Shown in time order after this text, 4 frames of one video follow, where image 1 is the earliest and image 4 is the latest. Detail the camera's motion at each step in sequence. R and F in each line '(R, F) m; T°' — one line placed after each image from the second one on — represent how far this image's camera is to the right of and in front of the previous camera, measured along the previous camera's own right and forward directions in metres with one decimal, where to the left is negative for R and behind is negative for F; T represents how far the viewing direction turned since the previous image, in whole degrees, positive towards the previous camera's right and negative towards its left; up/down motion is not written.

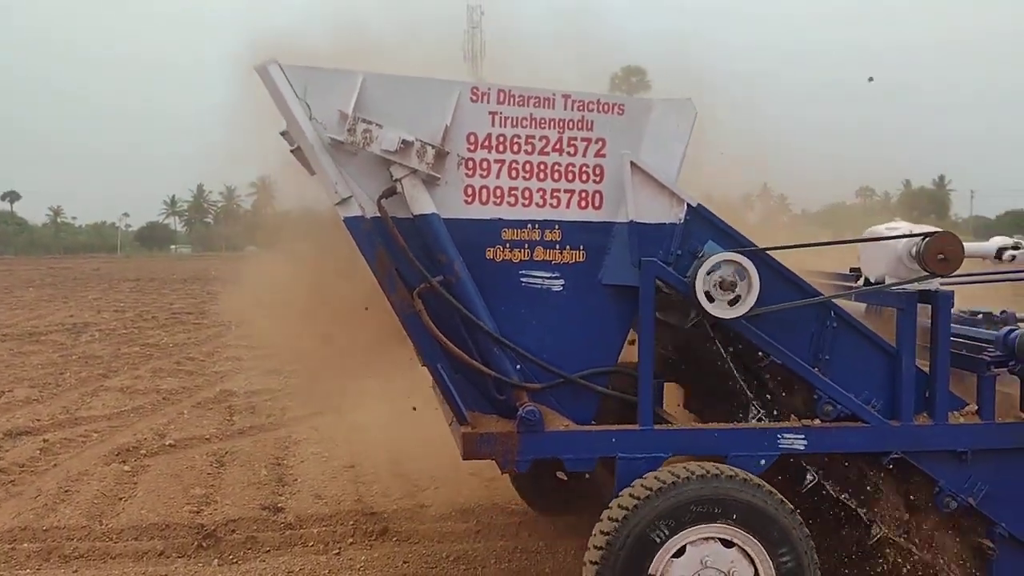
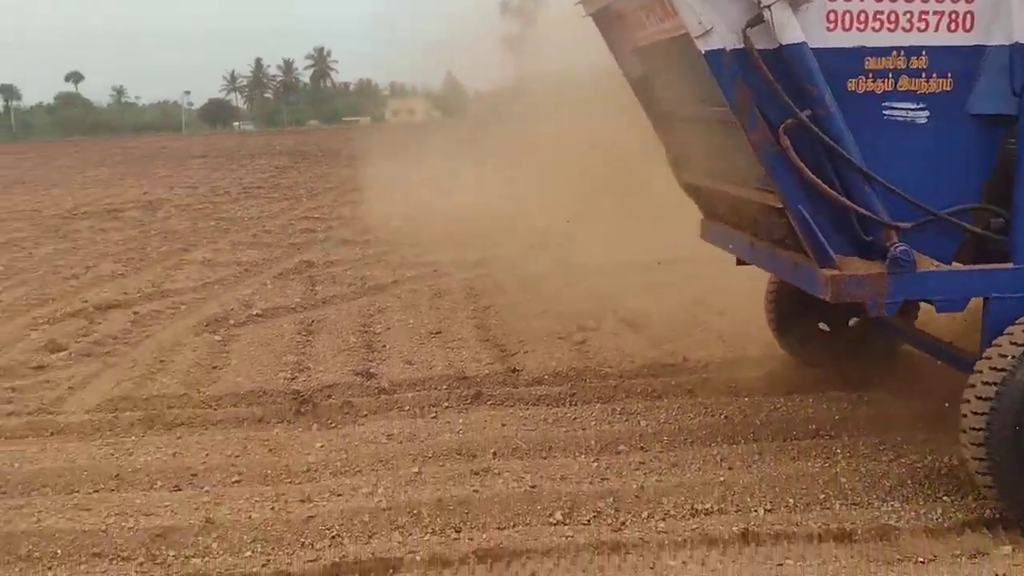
(-1.0, +0.1) m; -5°
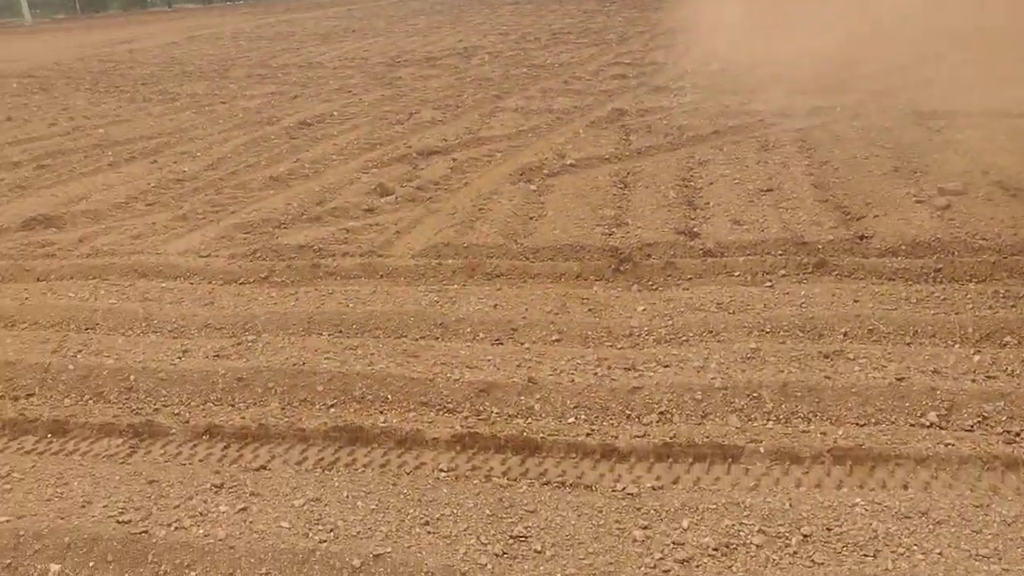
(-0.3, +0.6) m; -20°
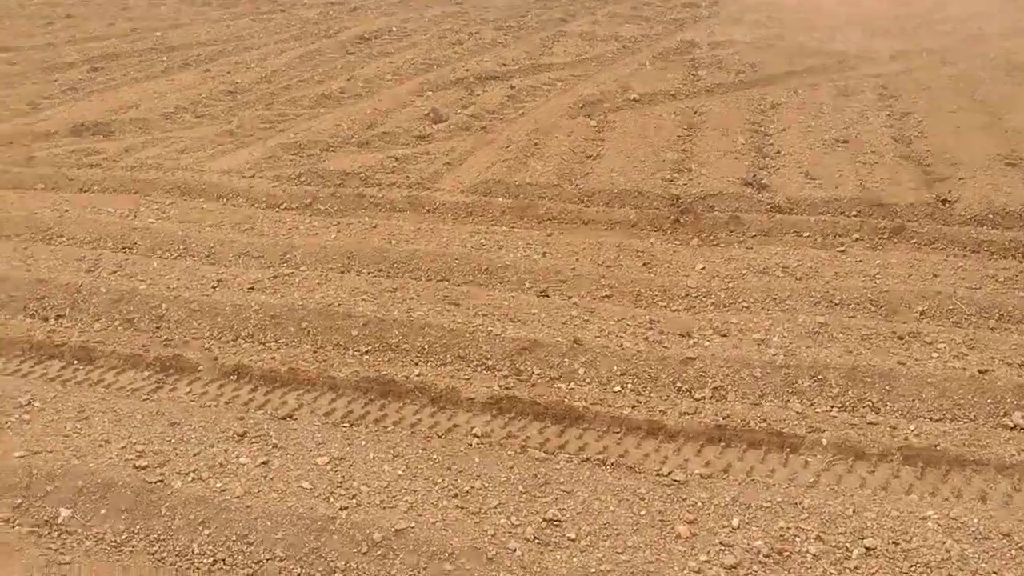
(0.0, +0.3) m; -3°
